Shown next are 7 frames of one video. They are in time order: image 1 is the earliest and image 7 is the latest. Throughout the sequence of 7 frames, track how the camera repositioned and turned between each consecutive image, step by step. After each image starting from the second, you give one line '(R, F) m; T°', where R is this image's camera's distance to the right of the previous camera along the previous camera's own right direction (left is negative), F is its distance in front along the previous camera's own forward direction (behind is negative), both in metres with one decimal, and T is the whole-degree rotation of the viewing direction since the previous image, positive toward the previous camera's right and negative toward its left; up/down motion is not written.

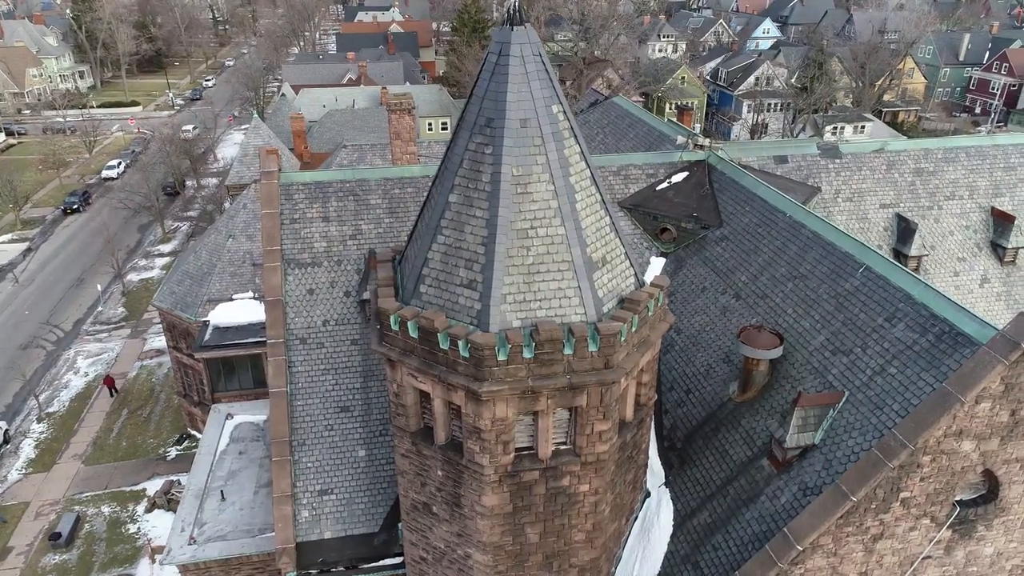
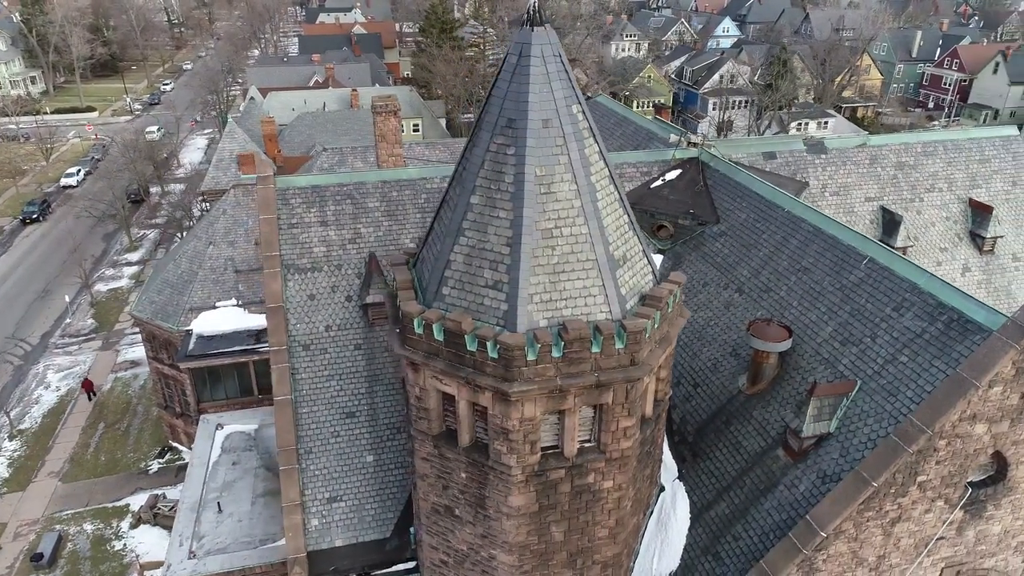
(-0.8, 0.0) m; +3°
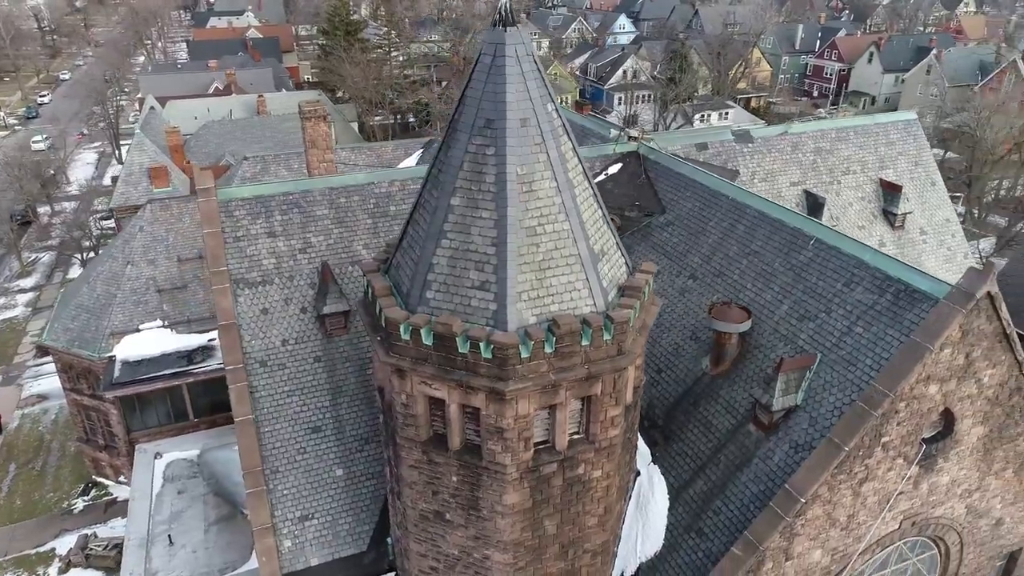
(-1.0, 0.0) m; +7°
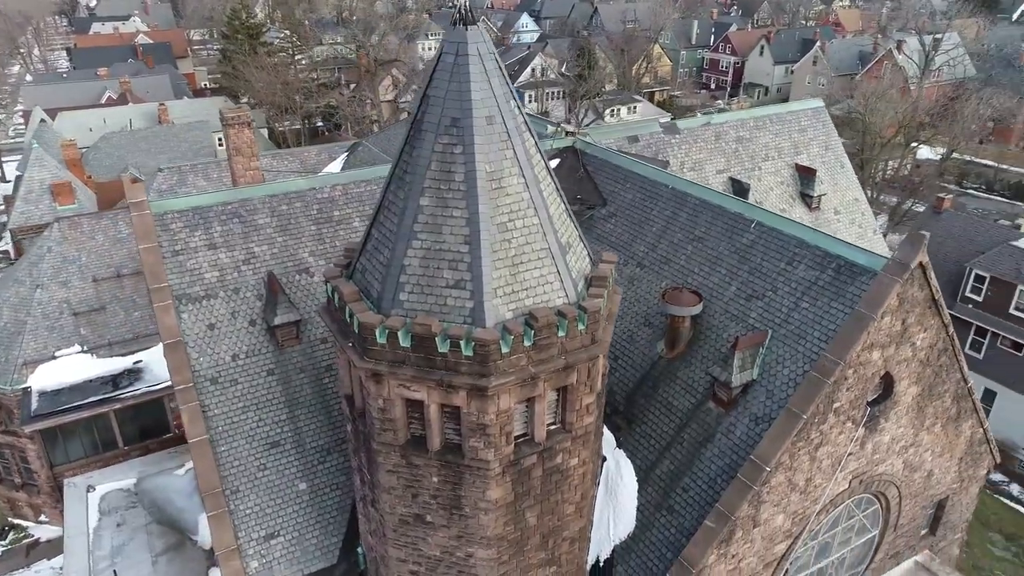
(-0.8, 0.0) m; +7°
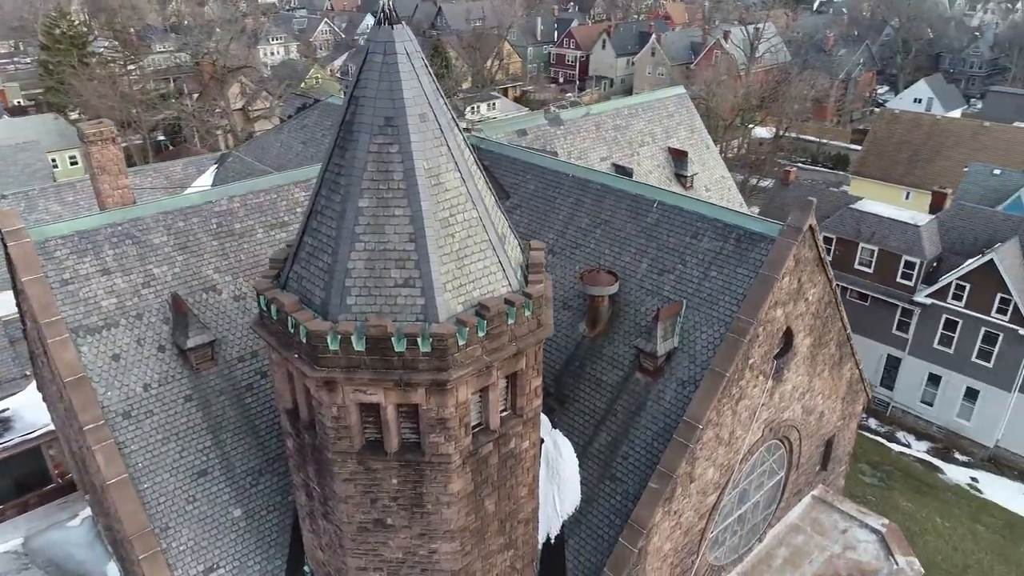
(-1.1, -0.1) m; +11°
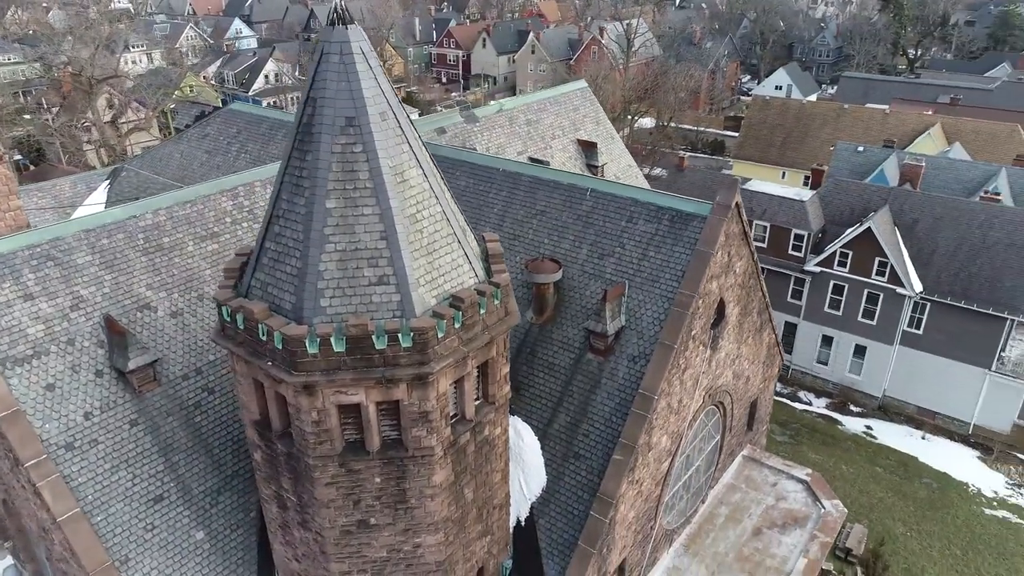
(-1.1, -0.2) m; +9°
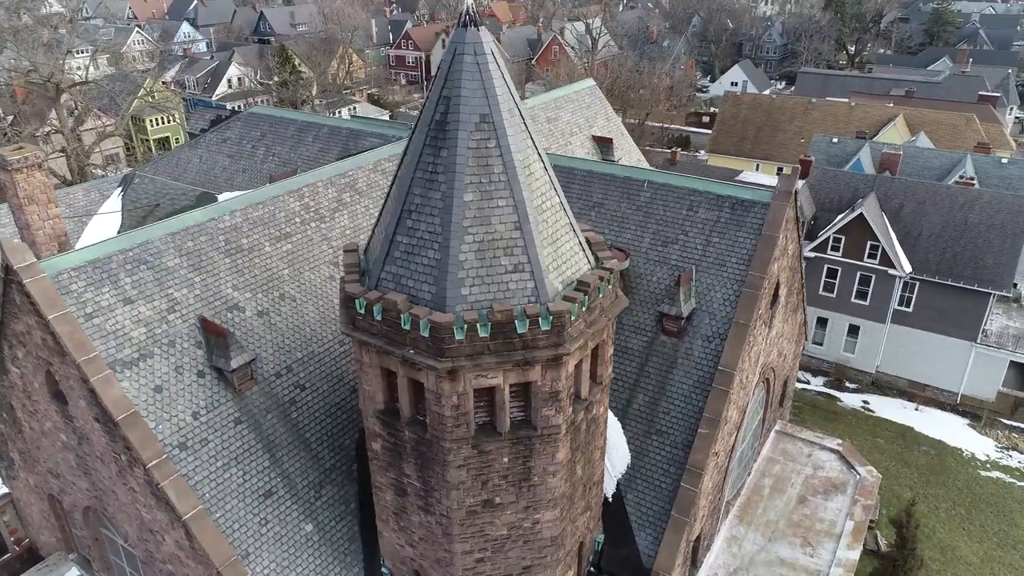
(-2.6, -0.5) m; +4°
